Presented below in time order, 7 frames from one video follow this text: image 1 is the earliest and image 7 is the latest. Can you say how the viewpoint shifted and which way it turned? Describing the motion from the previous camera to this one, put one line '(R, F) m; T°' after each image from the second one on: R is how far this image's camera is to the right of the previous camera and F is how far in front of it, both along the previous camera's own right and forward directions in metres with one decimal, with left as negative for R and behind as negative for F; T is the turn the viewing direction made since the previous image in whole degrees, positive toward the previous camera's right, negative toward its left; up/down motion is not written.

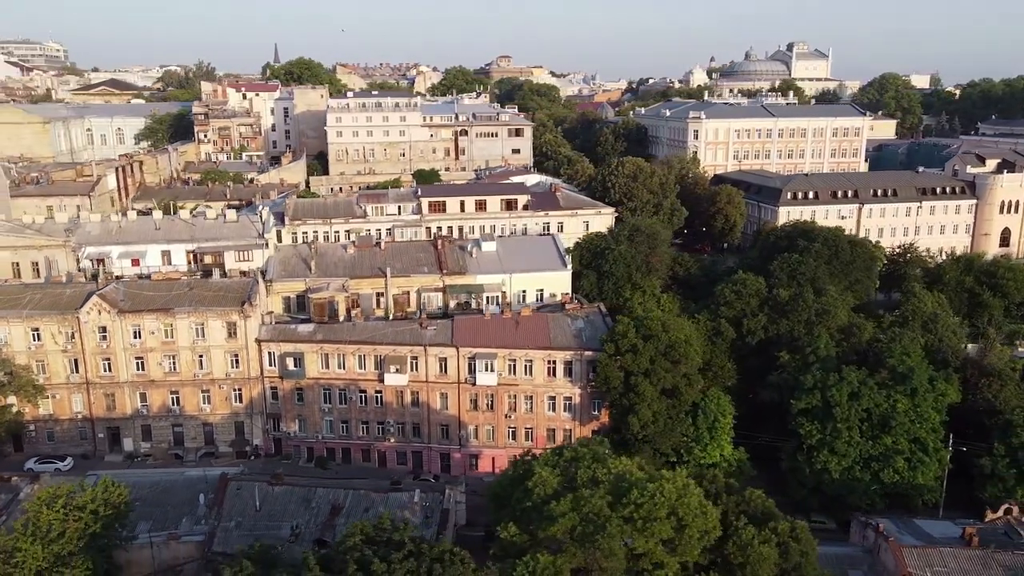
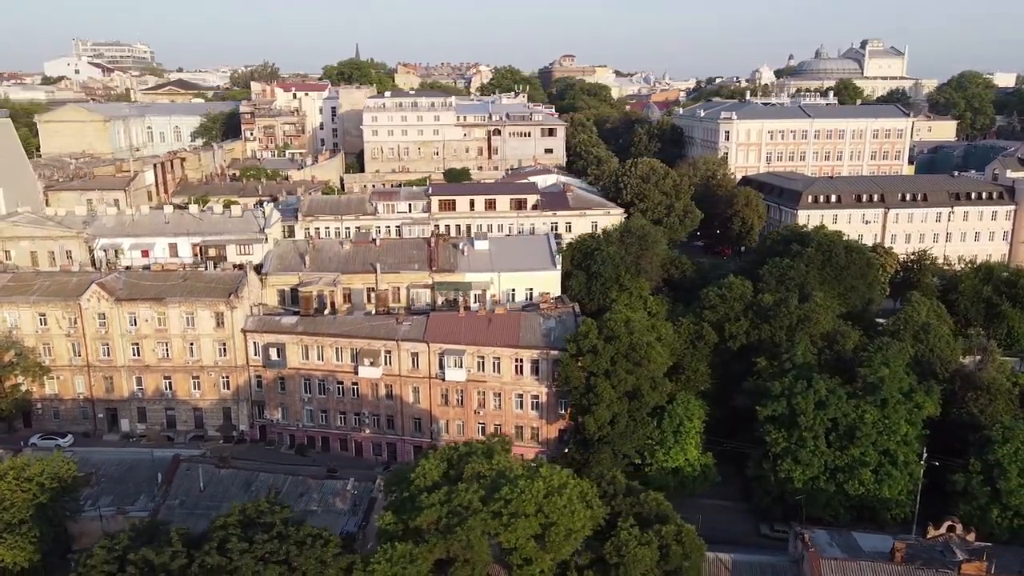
(+5.2, -0.3) m; -6°
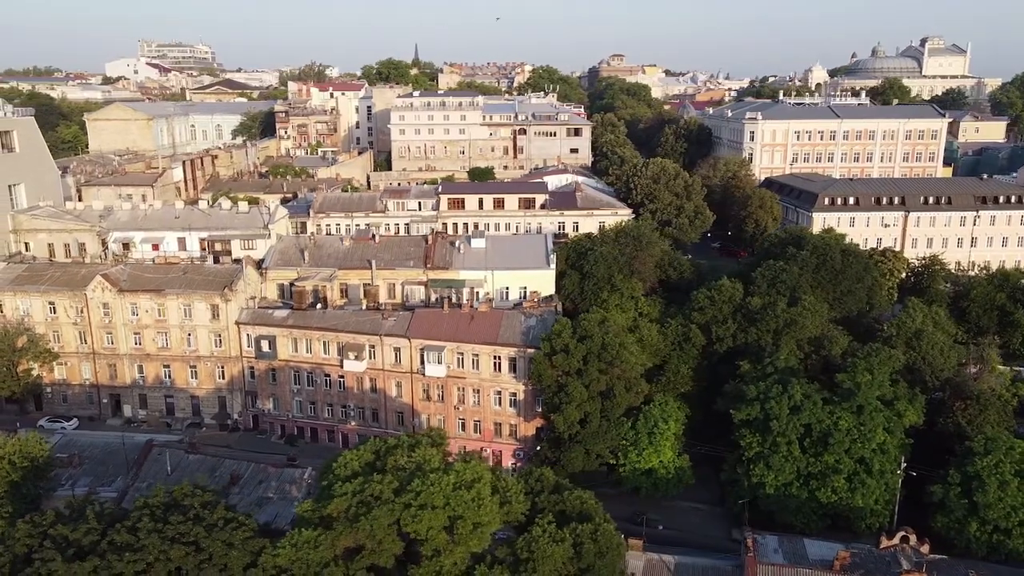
(+3.8, -0.2) m; -4°
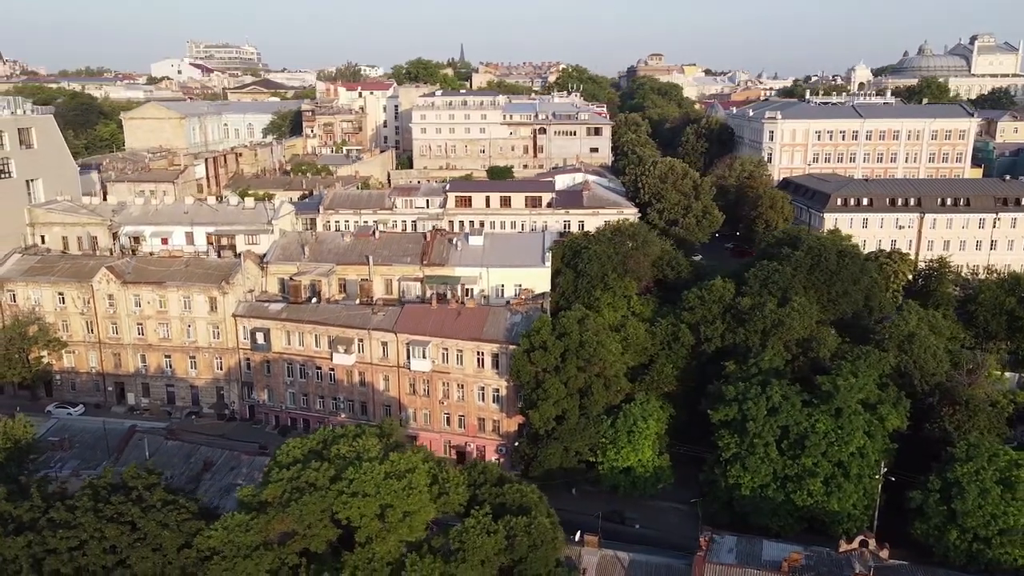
(+3.0, -0.2) m; -3°
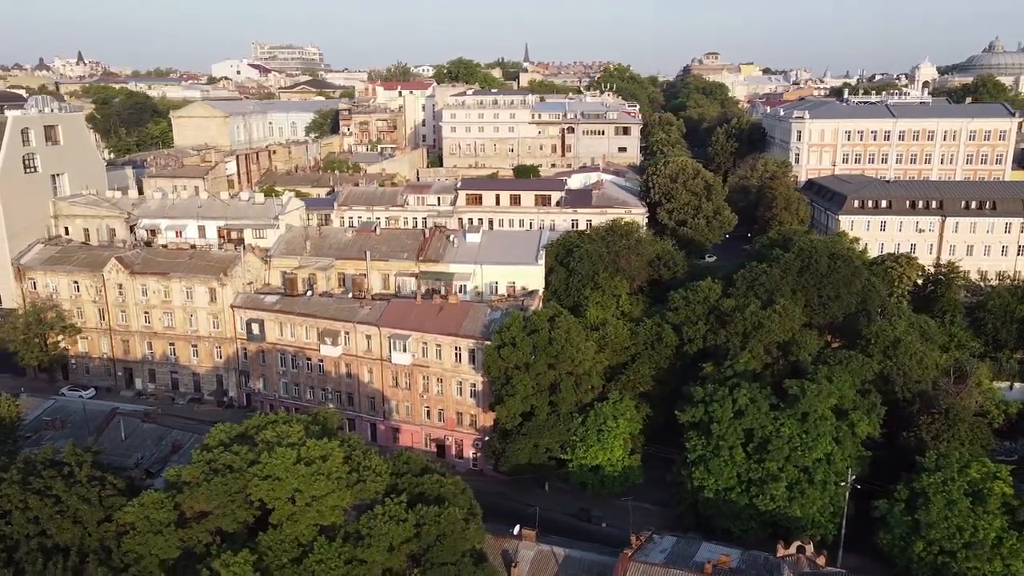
(+4.3, -0.2) m; -5°
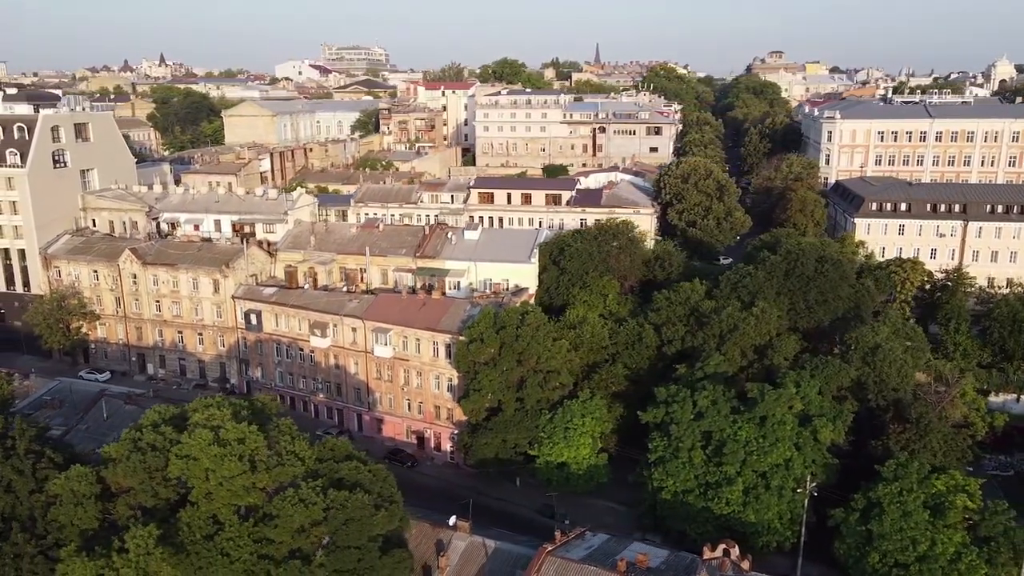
(+4.7, -0.2) m; -5°
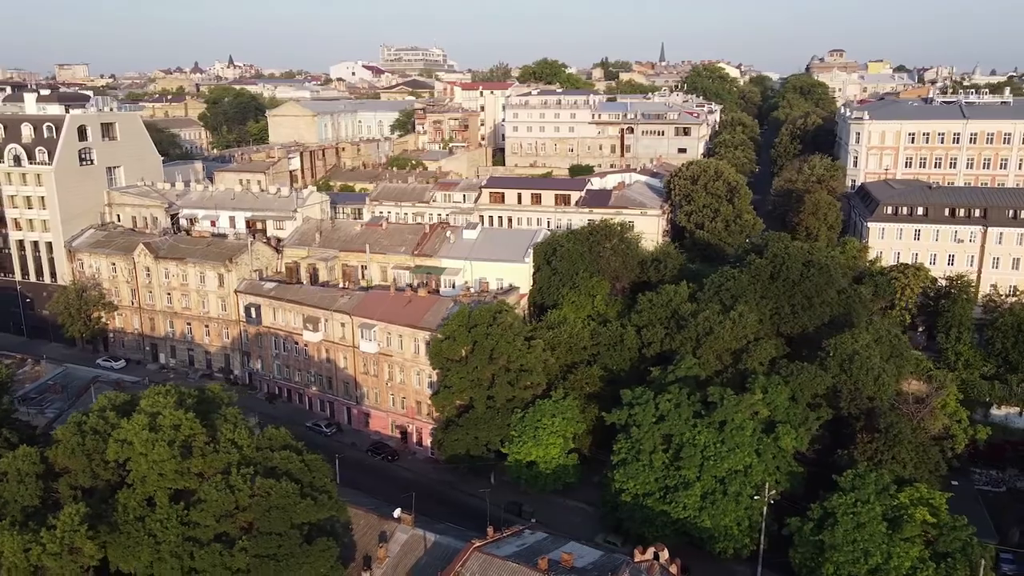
(+4.3, -0.1) m; -5°
